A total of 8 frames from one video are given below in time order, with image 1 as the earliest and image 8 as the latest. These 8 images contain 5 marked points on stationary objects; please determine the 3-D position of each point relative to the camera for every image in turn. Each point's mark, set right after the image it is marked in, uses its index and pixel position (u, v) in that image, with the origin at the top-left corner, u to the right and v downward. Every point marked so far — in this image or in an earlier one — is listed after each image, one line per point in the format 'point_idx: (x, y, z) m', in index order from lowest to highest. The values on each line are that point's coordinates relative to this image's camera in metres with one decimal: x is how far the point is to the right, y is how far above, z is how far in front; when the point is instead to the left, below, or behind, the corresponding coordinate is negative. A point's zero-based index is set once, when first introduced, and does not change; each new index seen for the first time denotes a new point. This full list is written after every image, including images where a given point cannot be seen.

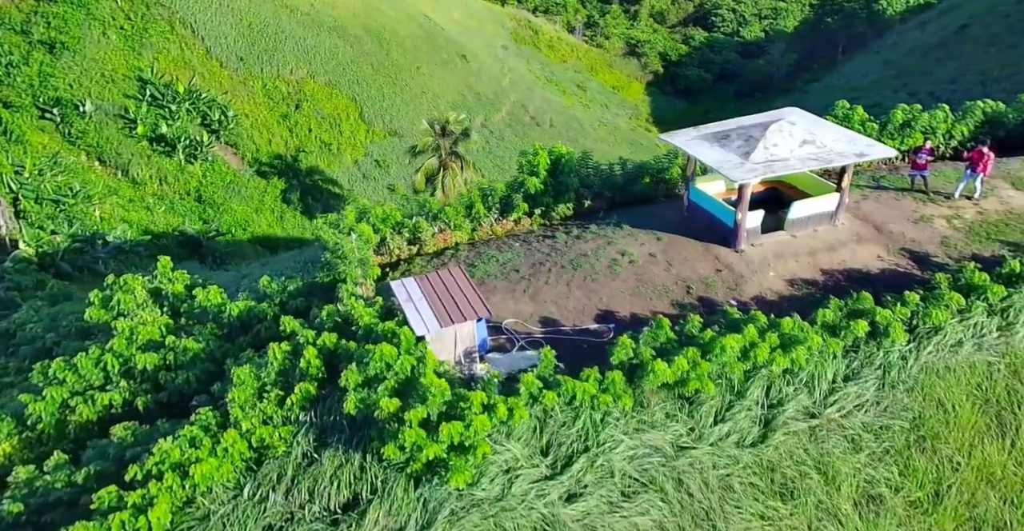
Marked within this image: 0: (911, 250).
0: (+5.7, +0.2, +10.5) m
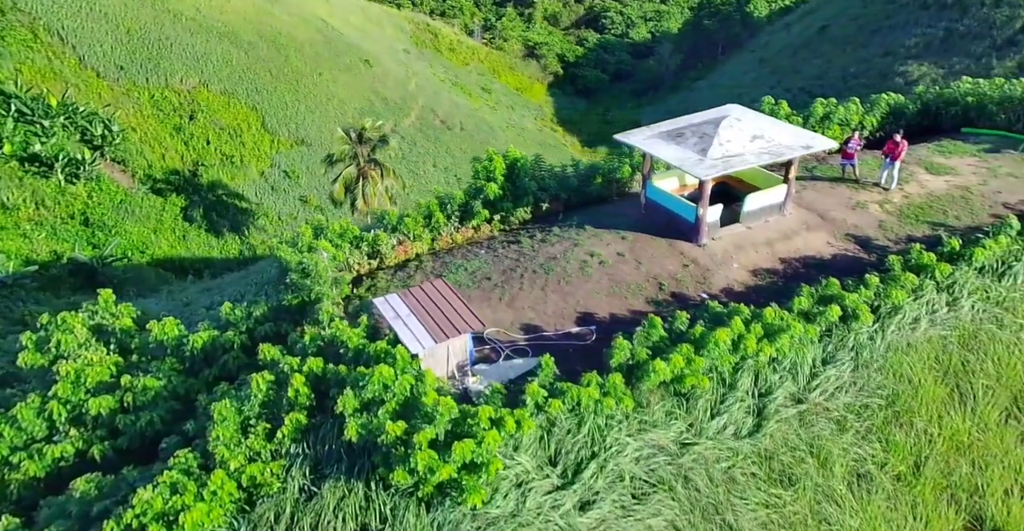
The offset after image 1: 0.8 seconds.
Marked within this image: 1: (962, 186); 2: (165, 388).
0: (+5.3, +0.5, +11.3) m
1: (+7.4, +1.3, +12.1) m
2: (-4.4, -1.5, +9.3) m
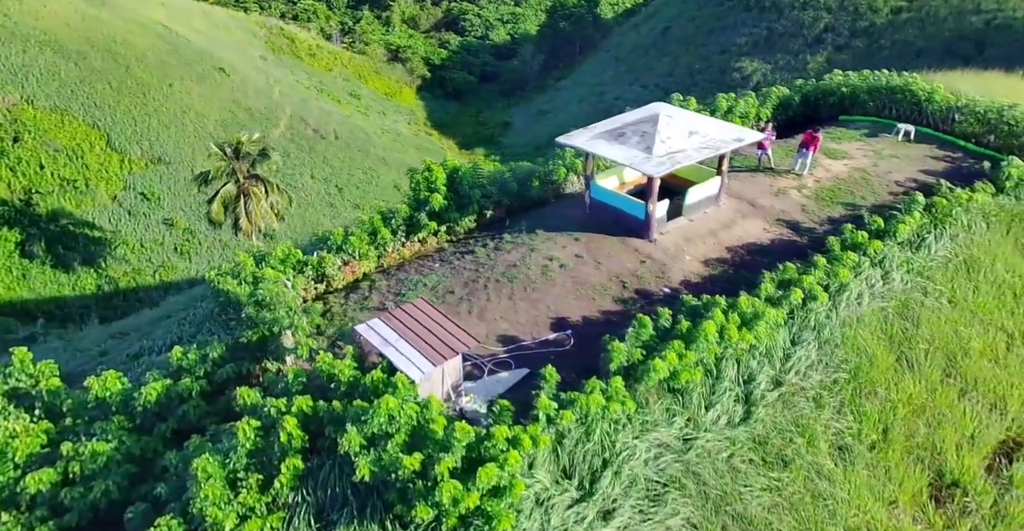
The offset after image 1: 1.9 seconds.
0: (+4.5, +0.8, +12.0) m
1: (+6.3, +1.8, +13.3) m
2: (-4.3, -2.0, +8.2) m
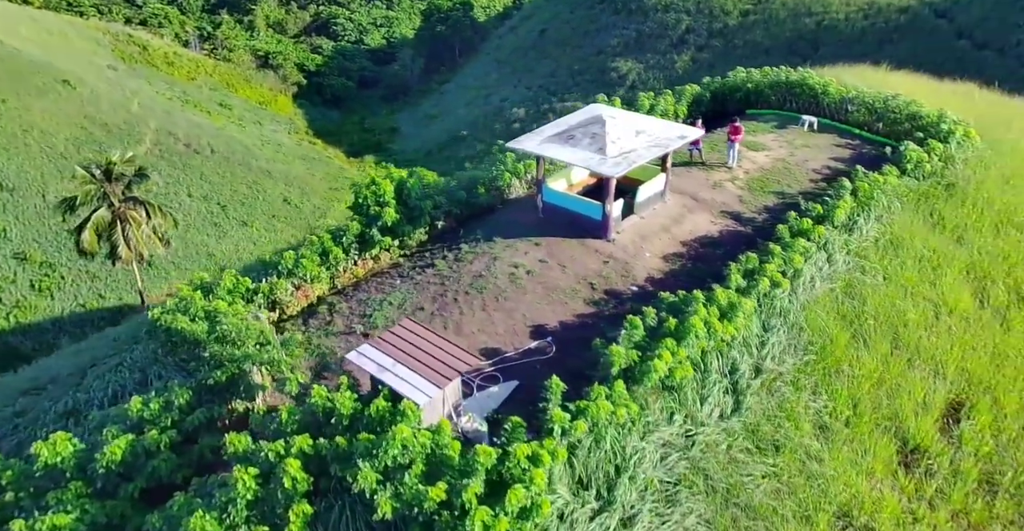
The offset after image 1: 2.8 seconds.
0: (+3.7, +0.9, +12.5) m
1: (+5.1, +2.0, +14.1) m
2: (-4.1, -2.4, +7.1) m
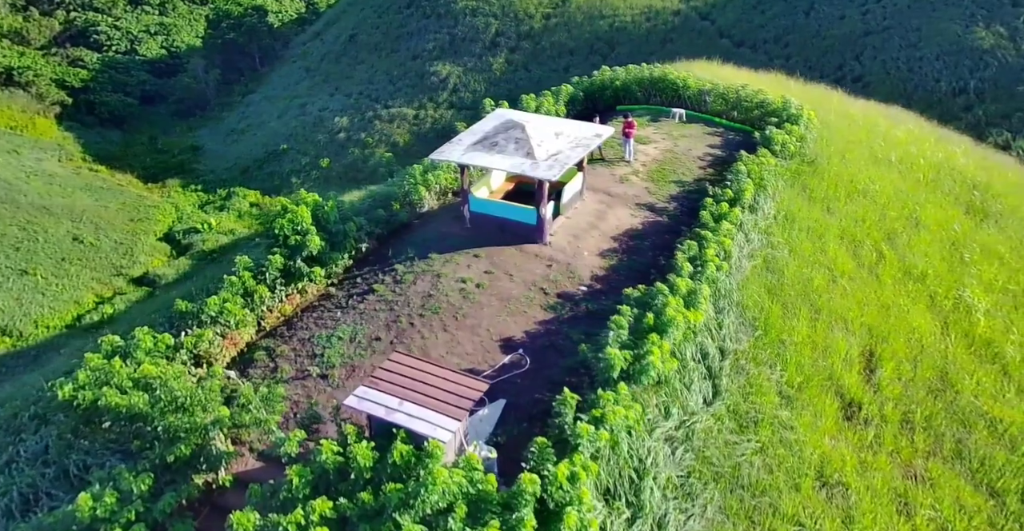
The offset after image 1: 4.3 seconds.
0: (+2.2, +1.1, +12.8) m
1: (+3.1, +2.3, +14.8) m
2: (-3.3, -3.0, +5.6) m
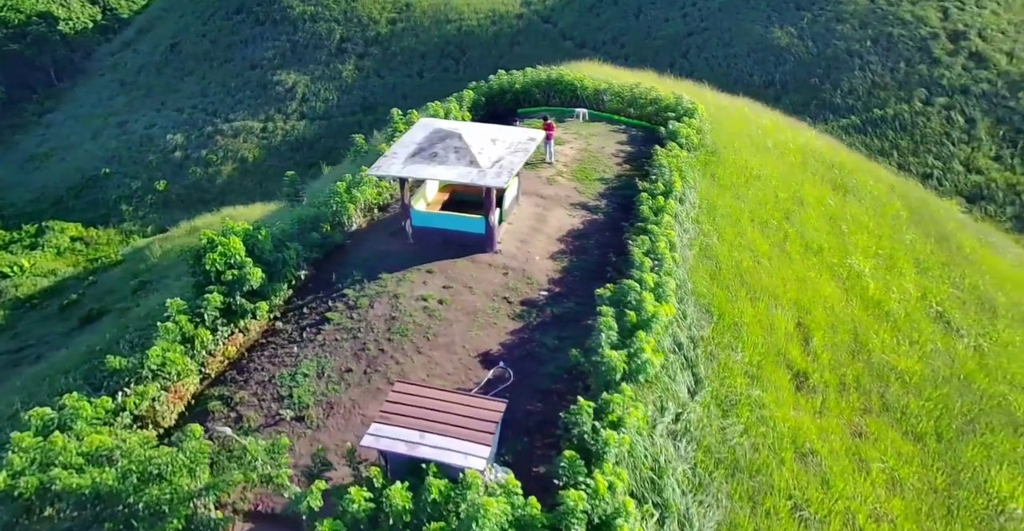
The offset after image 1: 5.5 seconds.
0: (+1.1, +1.1, +12.9) m
1: (+1.4, +2.4, +15.0) m
2: (-2.5, -3.4, +4.7) m
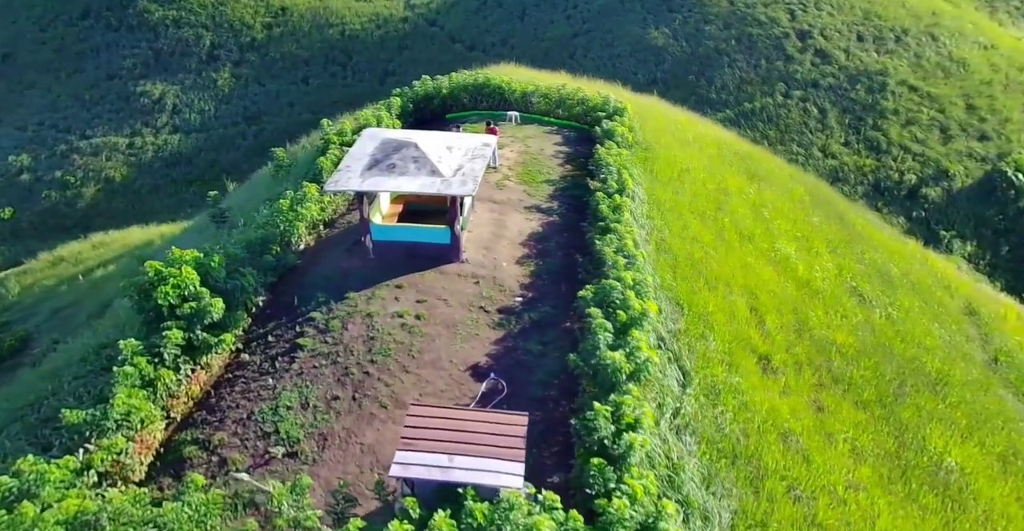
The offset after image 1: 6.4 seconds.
0: (+0.2, +1.0, +12.8) m
1: (+0.2, +2.3, +14.9) m
2: (-1.7, -3.6, +4.1) m
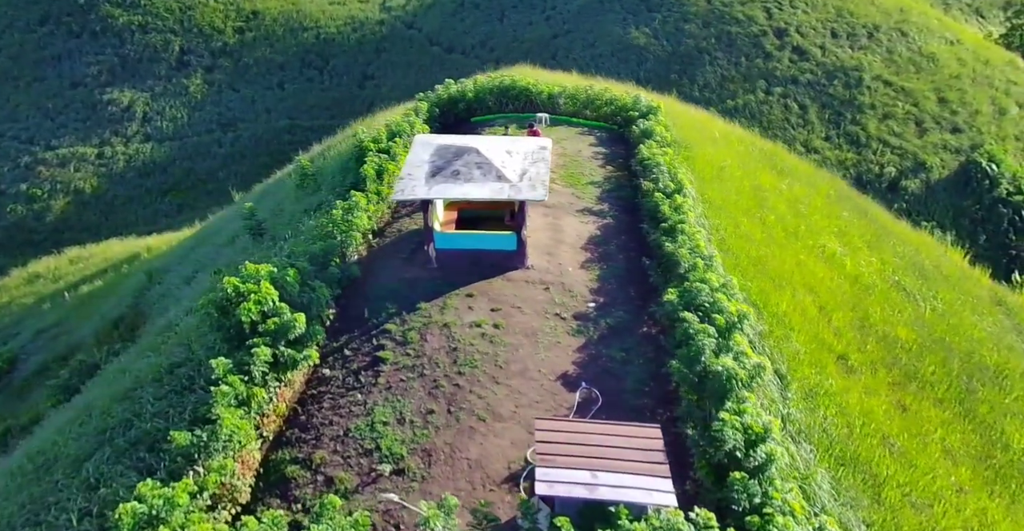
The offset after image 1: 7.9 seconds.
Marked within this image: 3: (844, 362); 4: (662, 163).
0: (+1.1, +0.9, +12.5) m
1: (+0.9, +2.2, +14.6) m
2: (-0.3, -3.7, +3.8) m
3: (+4.9, -1.4, +11.2) m
4: (+2.5, +1.8, +13.4) m
